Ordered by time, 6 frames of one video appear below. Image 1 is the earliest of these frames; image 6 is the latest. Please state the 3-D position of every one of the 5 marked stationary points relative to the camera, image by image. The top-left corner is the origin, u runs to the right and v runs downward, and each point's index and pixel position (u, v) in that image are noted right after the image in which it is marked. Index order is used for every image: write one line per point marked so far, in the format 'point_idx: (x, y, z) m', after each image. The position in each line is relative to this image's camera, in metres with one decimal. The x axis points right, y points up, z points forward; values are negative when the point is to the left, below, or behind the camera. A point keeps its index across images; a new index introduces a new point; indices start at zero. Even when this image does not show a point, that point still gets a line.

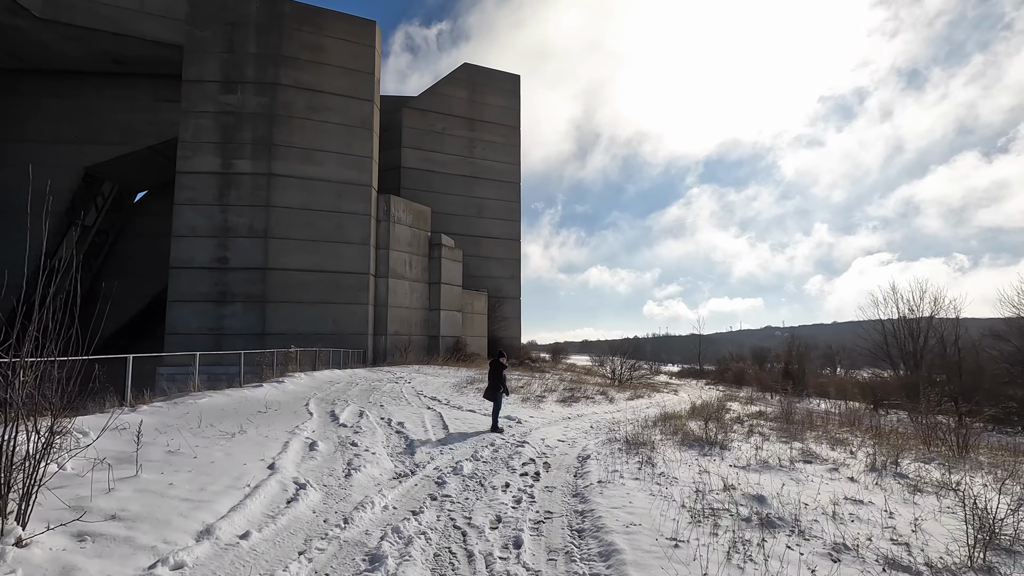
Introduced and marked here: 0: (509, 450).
0: (0.0, -2.2, +7.3) m
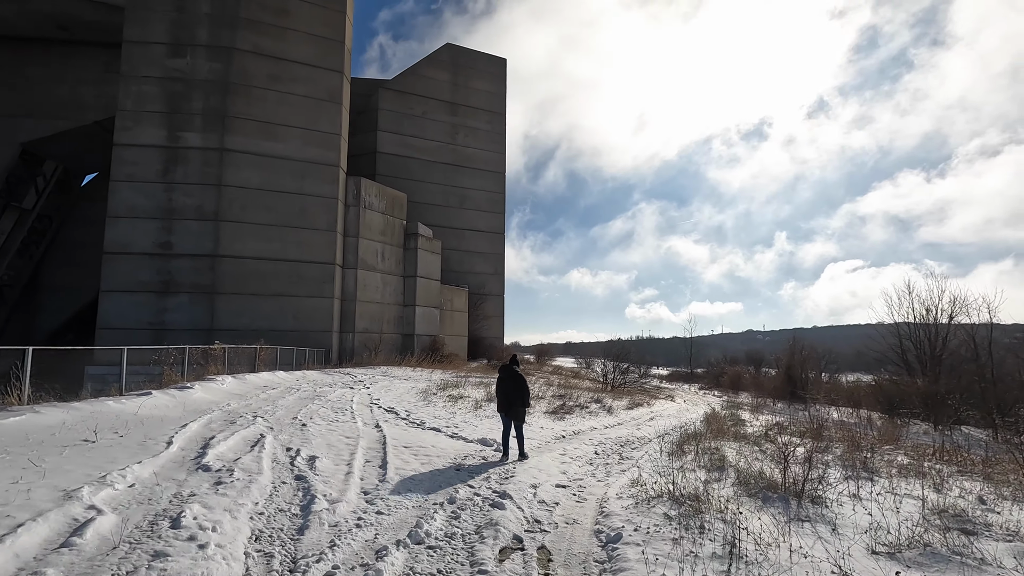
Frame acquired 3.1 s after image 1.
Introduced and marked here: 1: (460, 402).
0: (-0.3, -1.8, +4.3) m
1: (-1.2, -2.8, +13.0) m
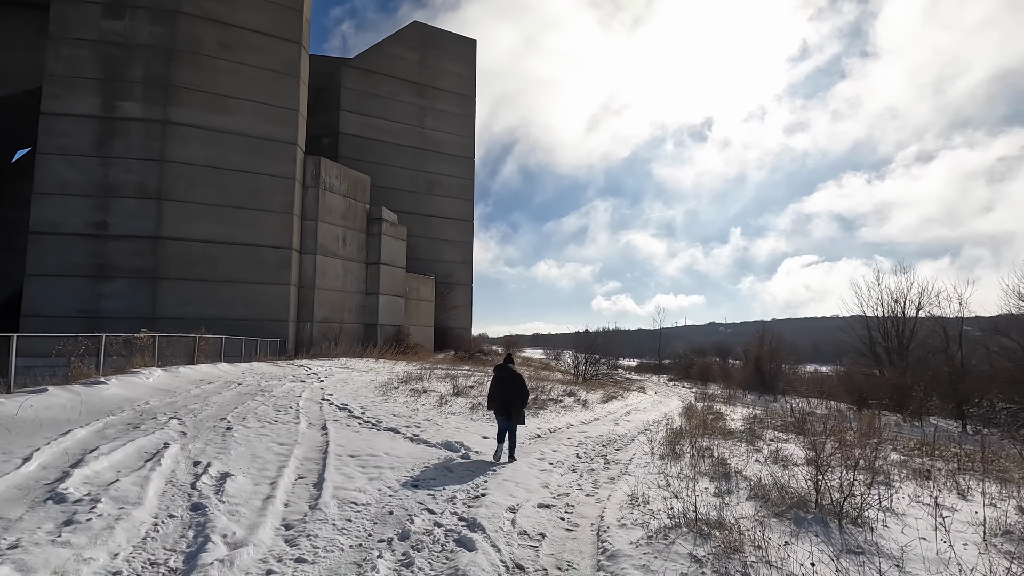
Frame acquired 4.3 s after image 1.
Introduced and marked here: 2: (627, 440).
0: (-0.4, -1.6, +3.2) m
1: (-1.9, -2.4, +11.8) m
2: (+2.0, -2.6, +9.3) m
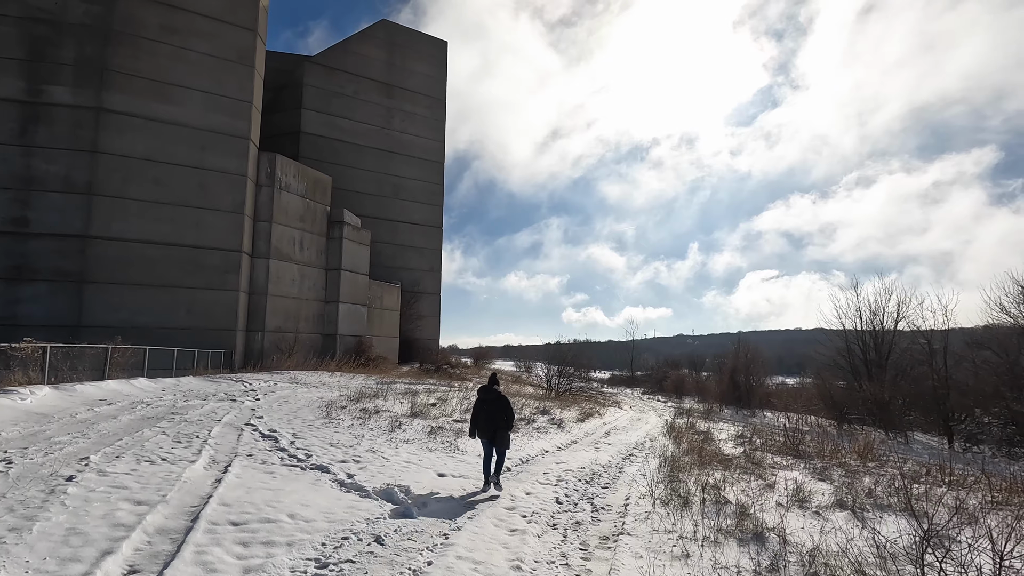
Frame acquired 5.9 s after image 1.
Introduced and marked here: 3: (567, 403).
0: (-0.6, -1.5, +1.5) m
1: (-2.6, -2.5, +10.1) m
2: (+1.5, -2.7, +7.8) m
3: (+2.0, -4.3, +19.9) m
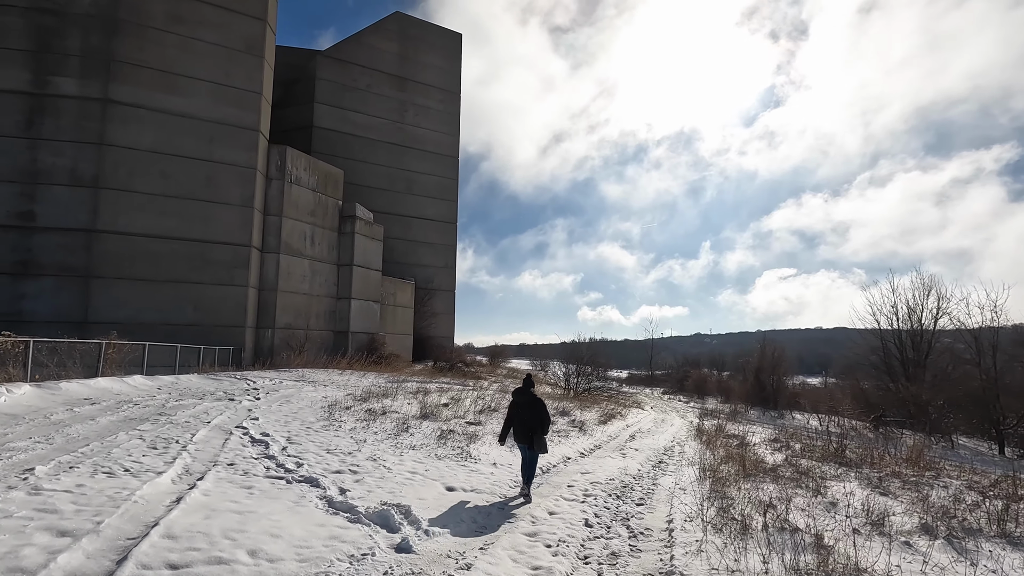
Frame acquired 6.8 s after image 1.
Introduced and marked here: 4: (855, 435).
0: (-0.5, -1.3, +0.7) m
1: (-2.3, -2.3, +9.2) m
2: (+1.7, -2.5, +6.8) m
3: (+2.6, -4.1, +18.9) m
4: (+10.9, -4.6, +16.9) m
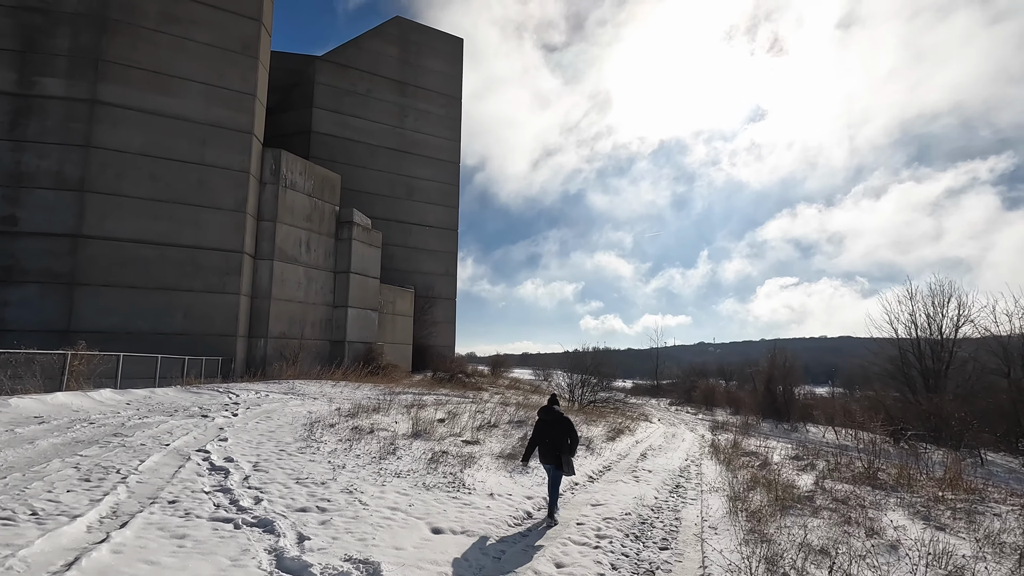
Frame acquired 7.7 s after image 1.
0: (-0.6, -1.3, -0.3) m
1: (-2.3, -2.4, +8.3) m
2: (+1.7, -2.5, +5.9) m
3: (+2.7, -4.3, +17.9) m
4: (+10.9, -4.8, +15.9) m
